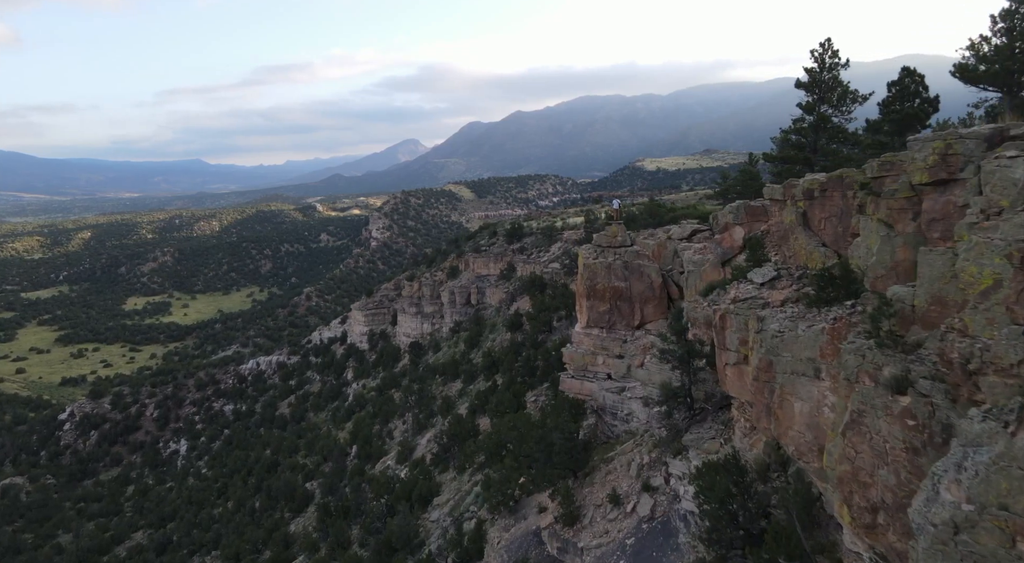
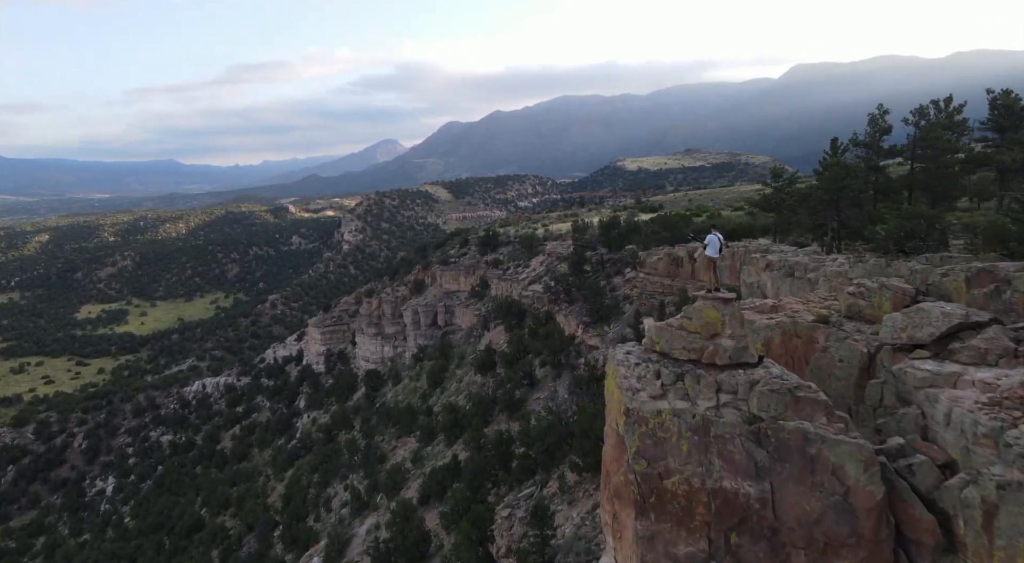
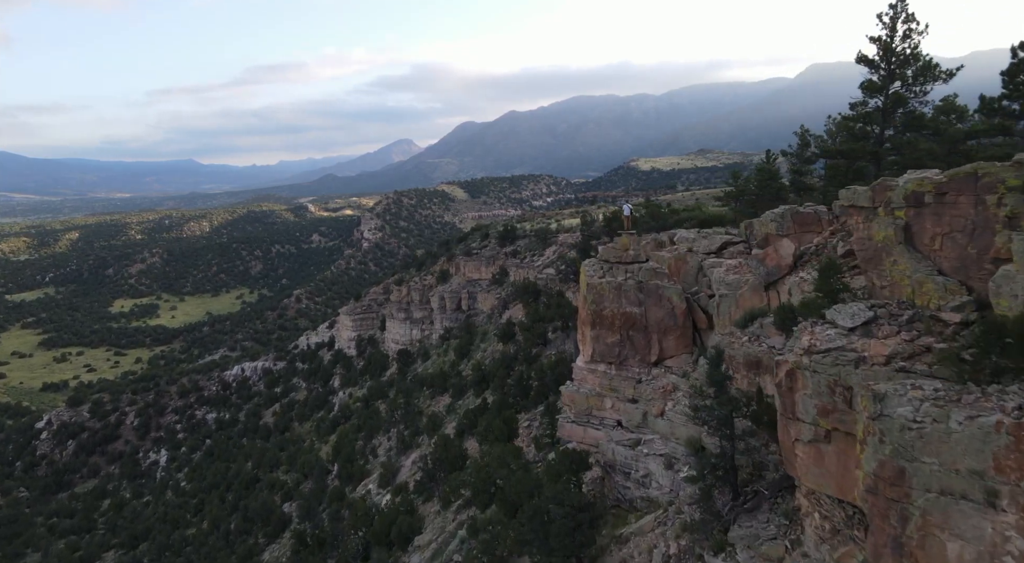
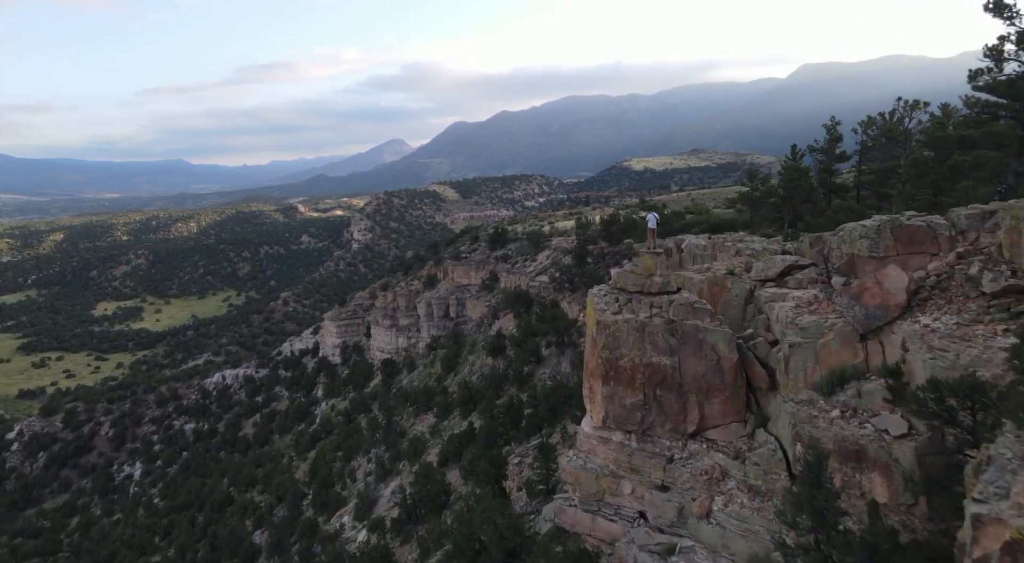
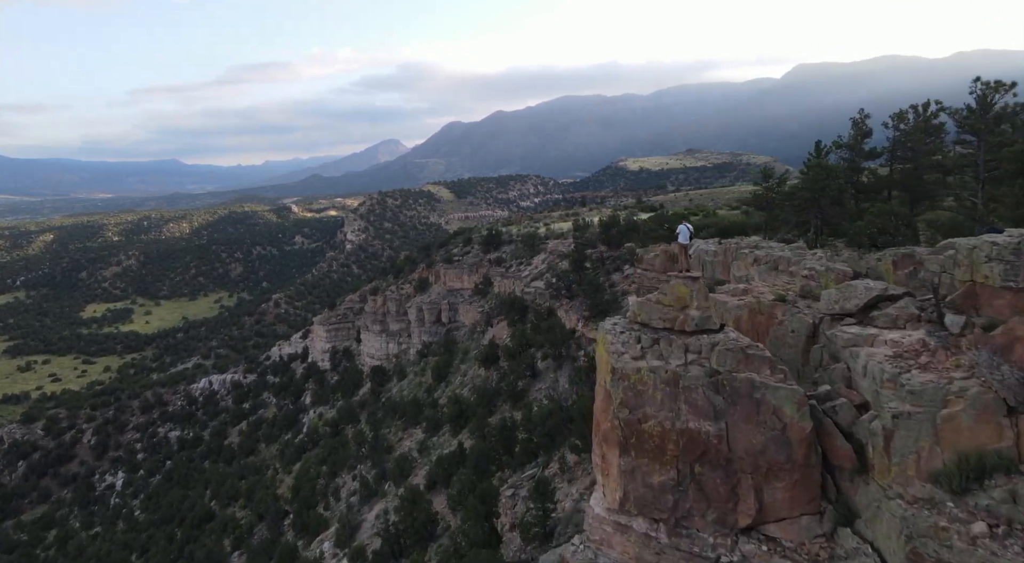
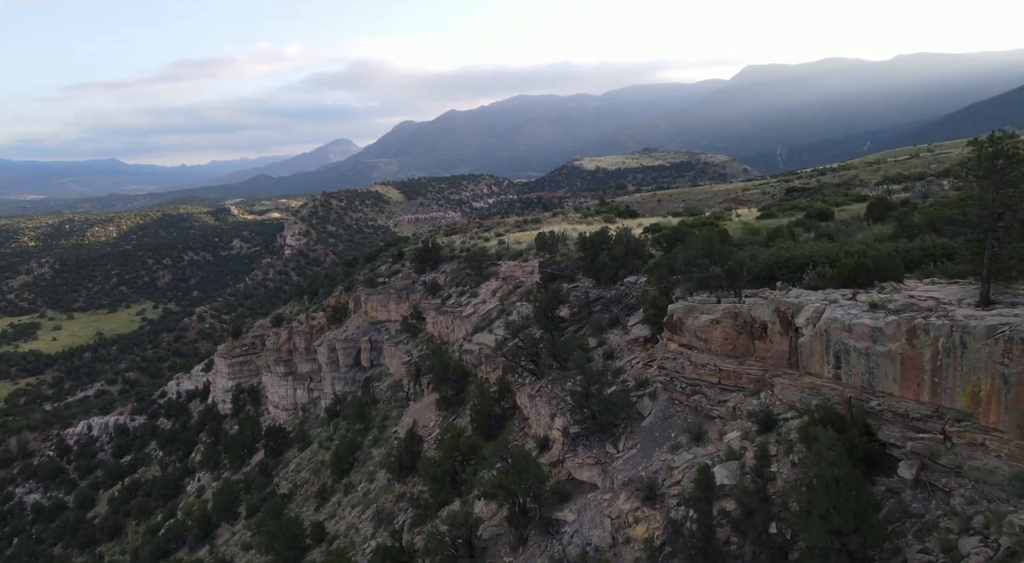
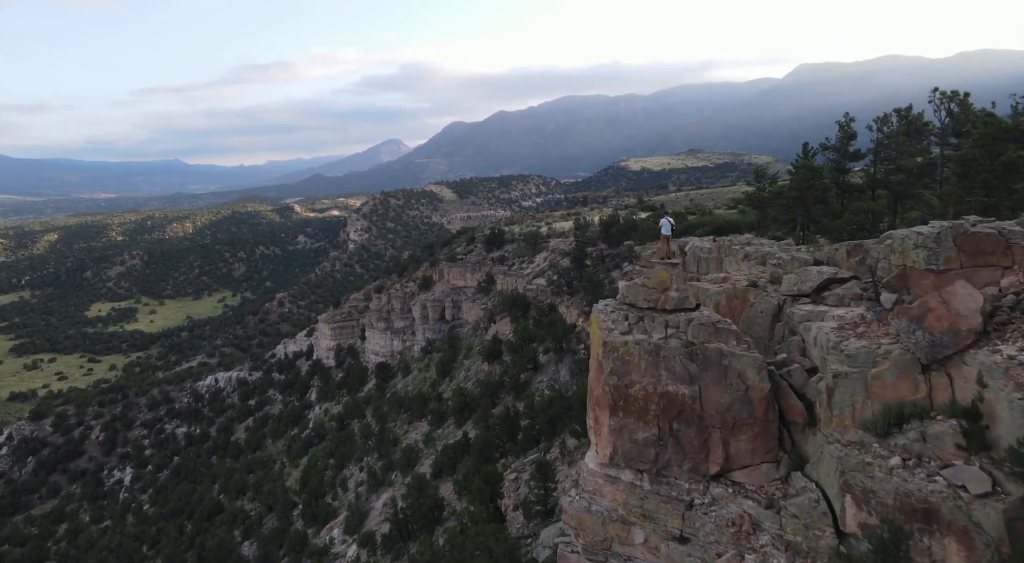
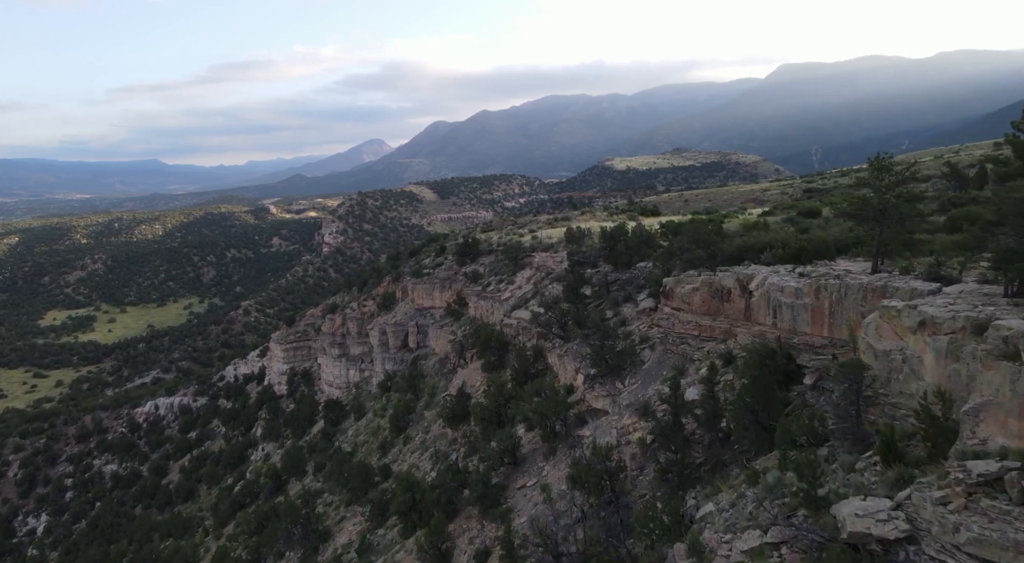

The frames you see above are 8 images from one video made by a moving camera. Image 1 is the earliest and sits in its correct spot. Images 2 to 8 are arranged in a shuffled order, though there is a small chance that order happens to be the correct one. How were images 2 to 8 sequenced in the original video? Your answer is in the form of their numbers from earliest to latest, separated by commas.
3, 4, 7, 5, 2, 8, 6
